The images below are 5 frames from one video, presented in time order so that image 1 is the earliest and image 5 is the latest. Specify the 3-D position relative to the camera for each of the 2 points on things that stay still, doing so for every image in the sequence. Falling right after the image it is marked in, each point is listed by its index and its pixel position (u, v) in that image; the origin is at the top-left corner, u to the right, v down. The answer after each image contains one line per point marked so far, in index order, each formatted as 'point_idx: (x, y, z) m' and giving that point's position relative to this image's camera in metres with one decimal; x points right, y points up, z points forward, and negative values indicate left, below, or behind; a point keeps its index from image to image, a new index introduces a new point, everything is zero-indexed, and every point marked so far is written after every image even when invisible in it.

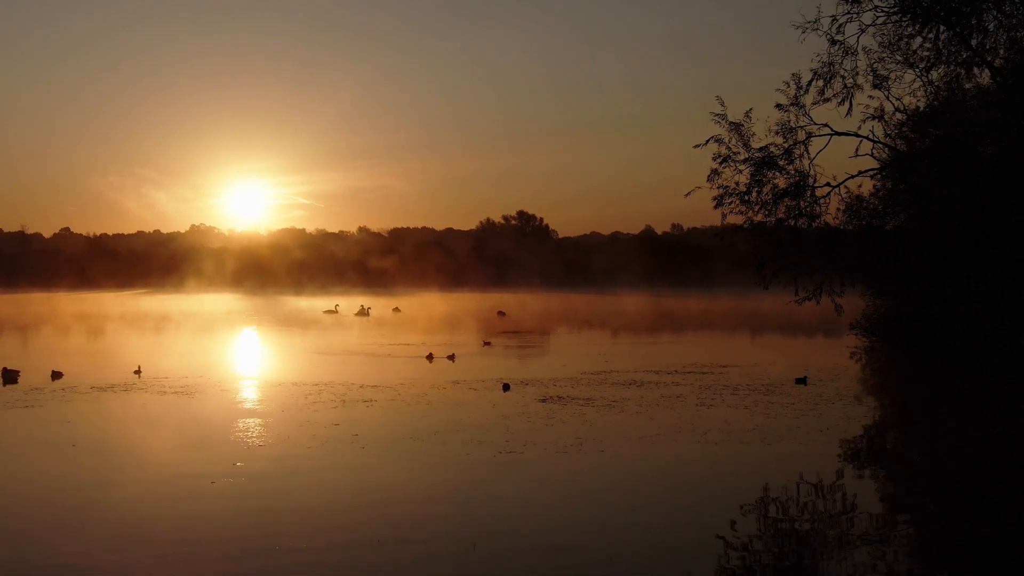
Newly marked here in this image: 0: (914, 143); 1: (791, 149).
0: (+6.4, +2.3, +14.5) m
1: (+3.5, +1.7, +11.4) m
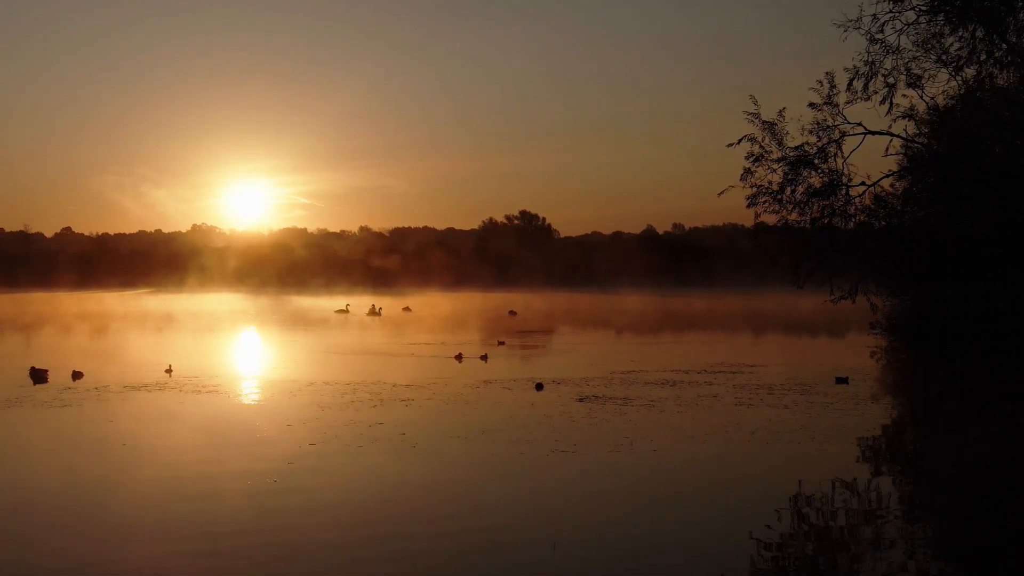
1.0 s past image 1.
0: (+6.8, +2.3, +14.5) m
1: (+3.9, +1.8, +11.4) m
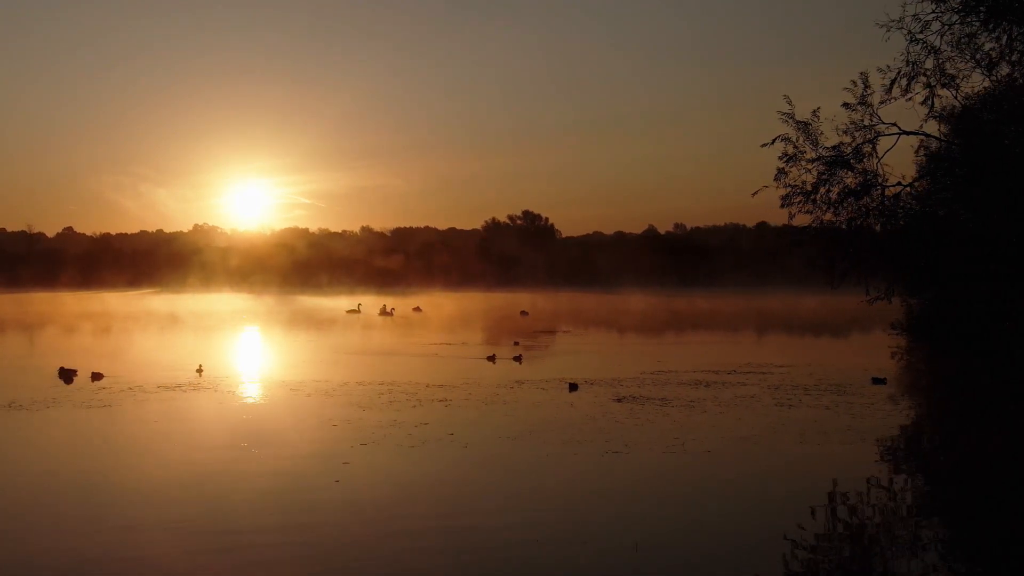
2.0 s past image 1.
0: (+7.2, +2.3, +14.5) m
1: (+4.3, +1.8, +11.4) m
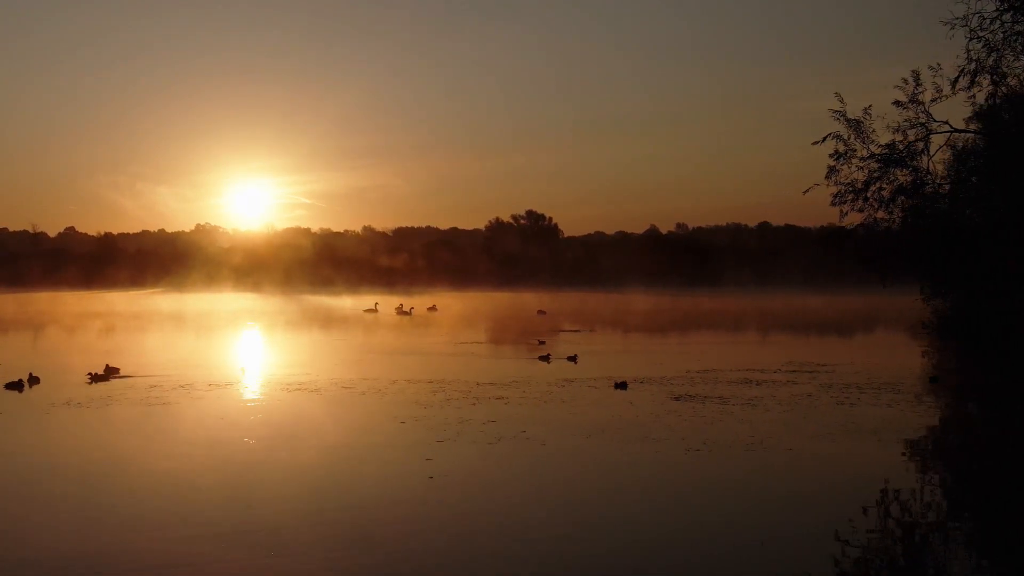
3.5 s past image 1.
0: (+7.9, +2.3, +14.5) m
1: (+5.0, +1.8, +11.3) m
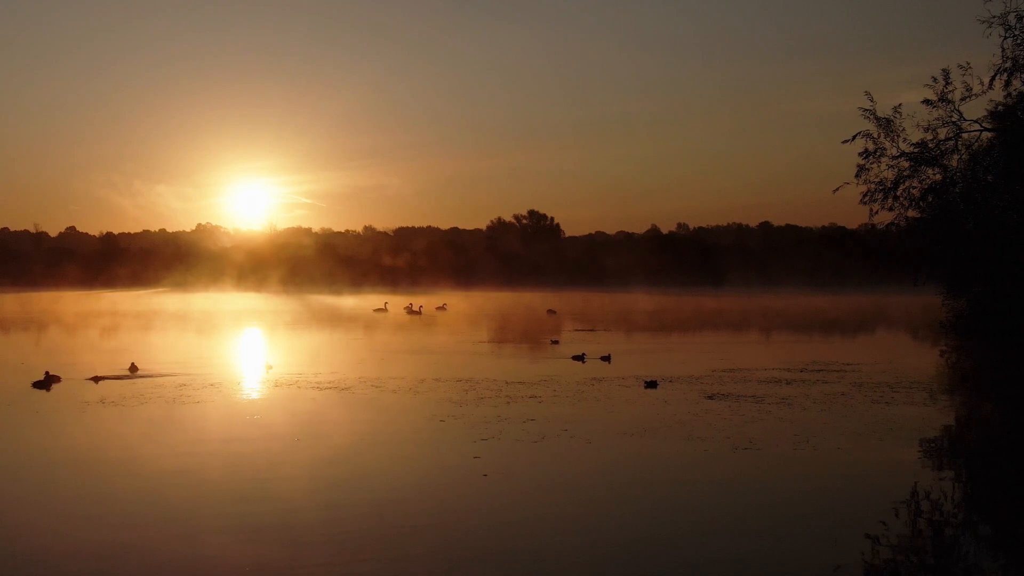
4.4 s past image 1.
0: (+8.3, +2.3, +14.4) m
1: (+5.3, +1.8, +11.3) m
